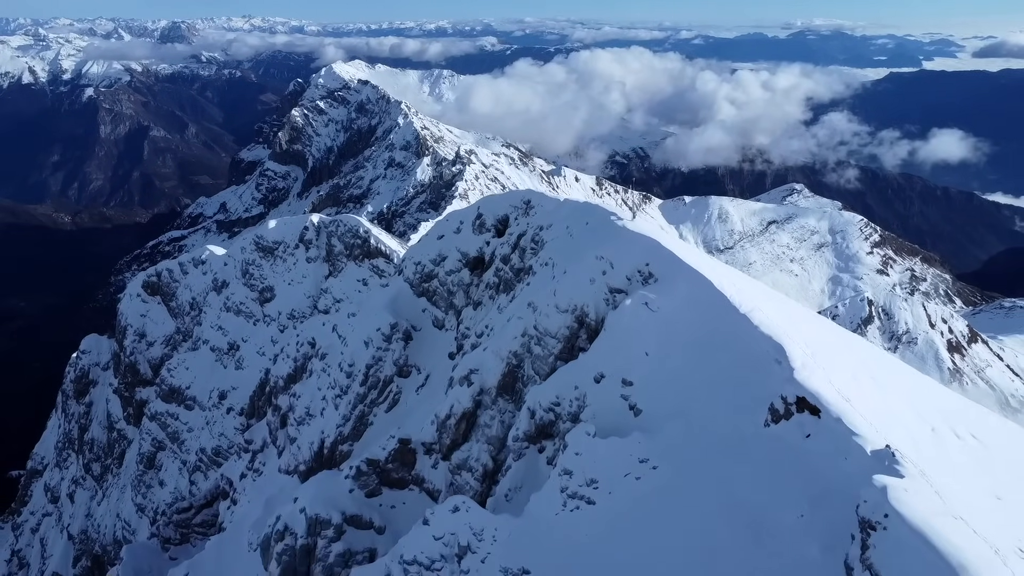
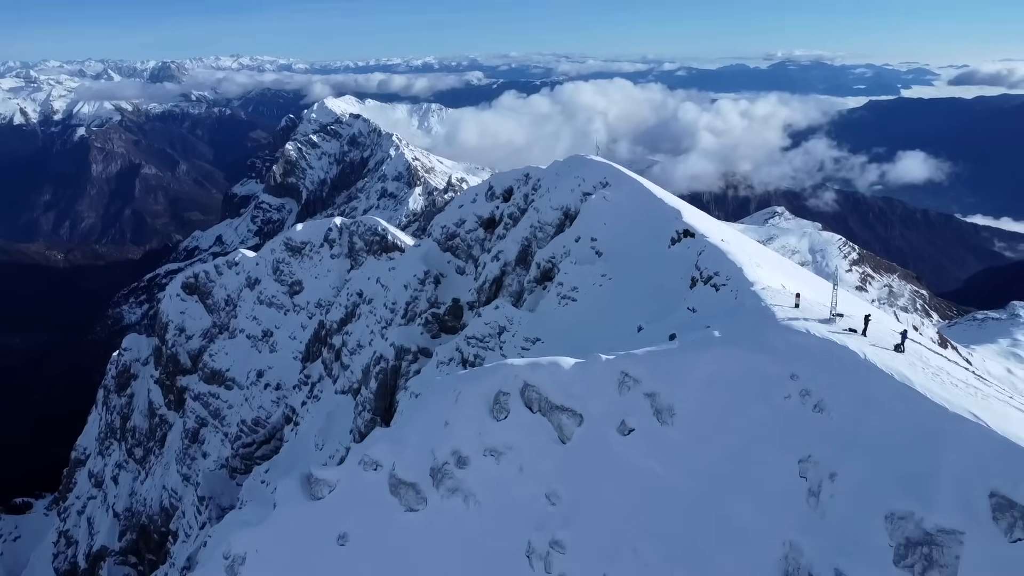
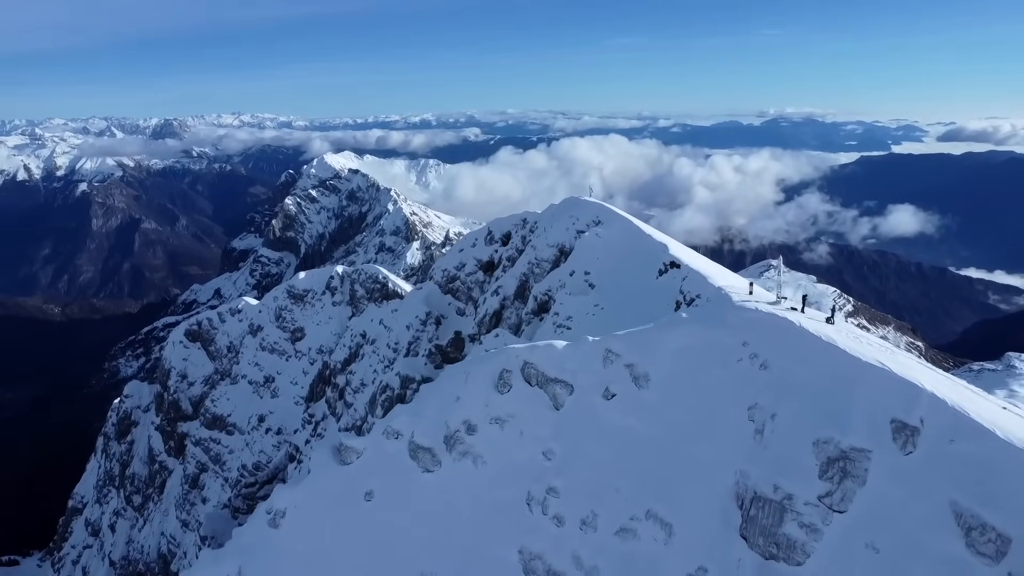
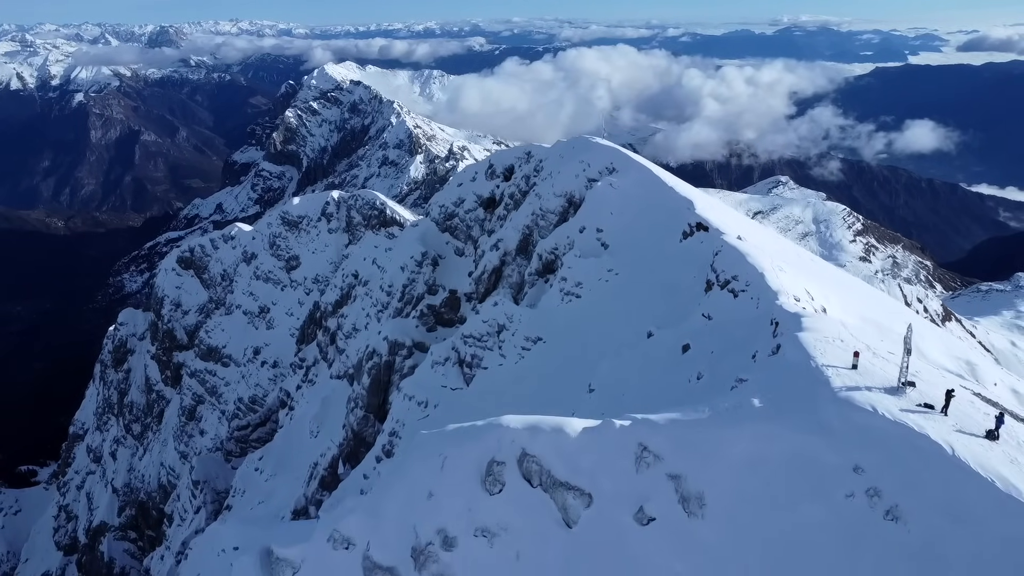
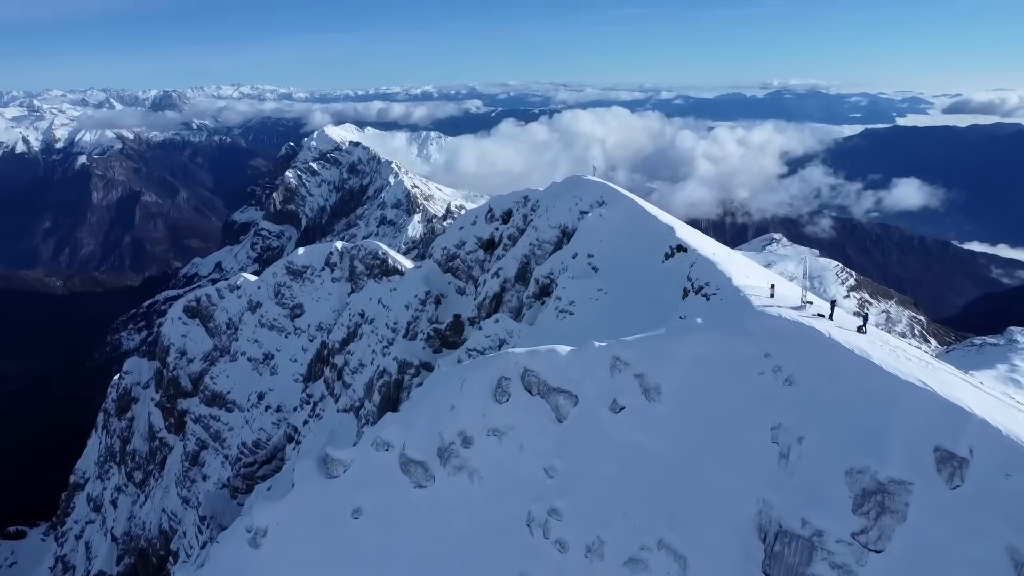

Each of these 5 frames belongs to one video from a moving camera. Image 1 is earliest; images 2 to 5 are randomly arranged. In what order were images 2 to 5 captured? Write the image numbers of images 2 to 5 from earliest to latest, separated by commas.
4, 2, 5, 3
